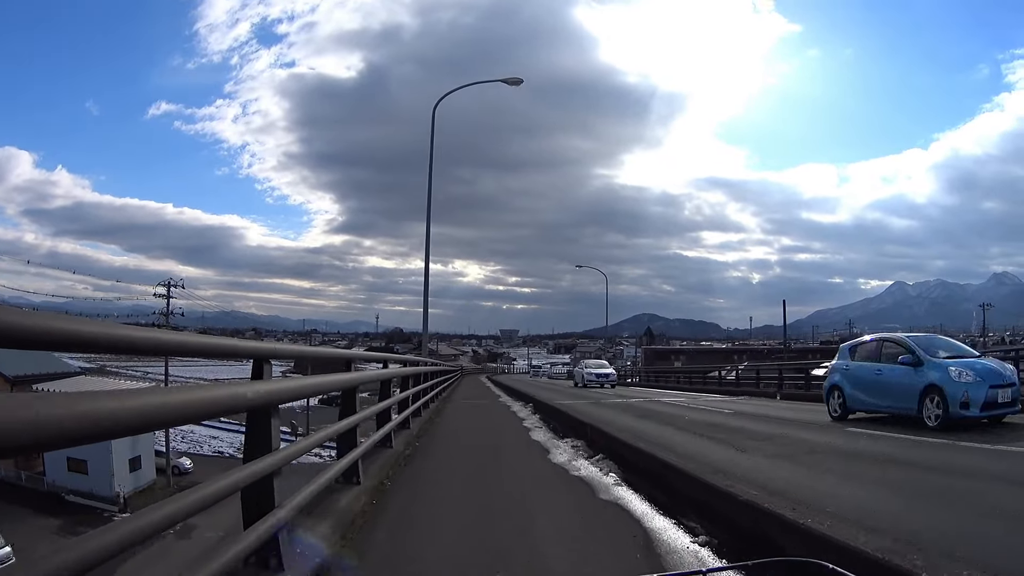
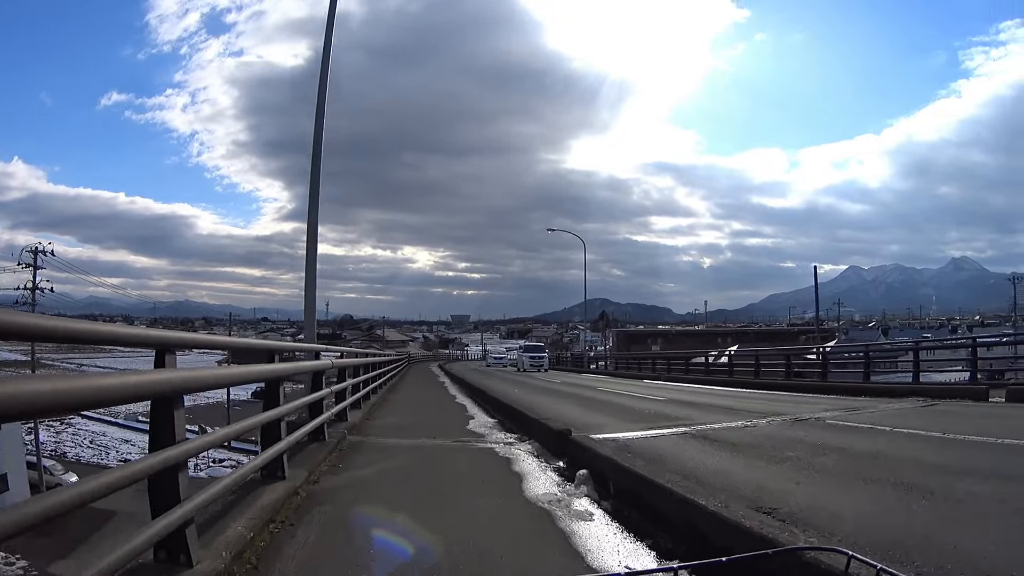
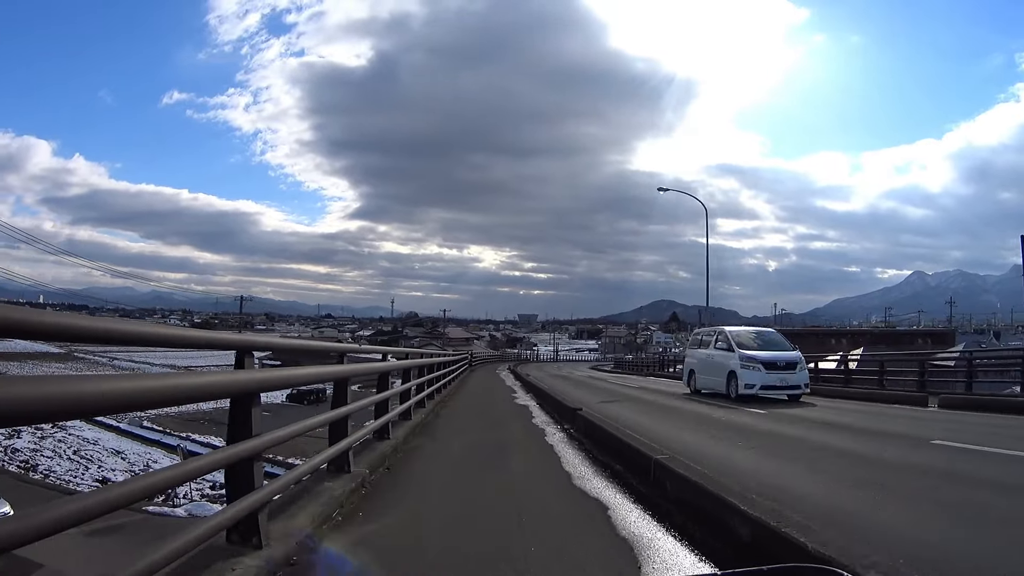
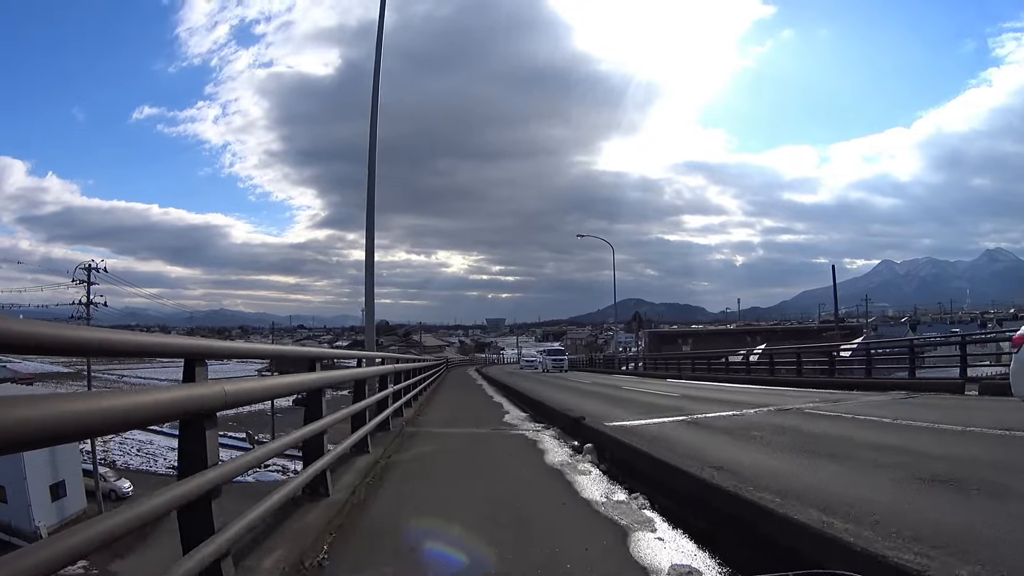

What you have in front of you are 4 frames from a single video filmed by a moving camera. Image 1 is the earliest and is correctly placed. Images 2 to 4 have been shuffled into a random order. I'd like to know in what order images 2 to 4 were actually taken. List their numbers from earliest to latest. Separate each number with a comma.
4, 2, 3
